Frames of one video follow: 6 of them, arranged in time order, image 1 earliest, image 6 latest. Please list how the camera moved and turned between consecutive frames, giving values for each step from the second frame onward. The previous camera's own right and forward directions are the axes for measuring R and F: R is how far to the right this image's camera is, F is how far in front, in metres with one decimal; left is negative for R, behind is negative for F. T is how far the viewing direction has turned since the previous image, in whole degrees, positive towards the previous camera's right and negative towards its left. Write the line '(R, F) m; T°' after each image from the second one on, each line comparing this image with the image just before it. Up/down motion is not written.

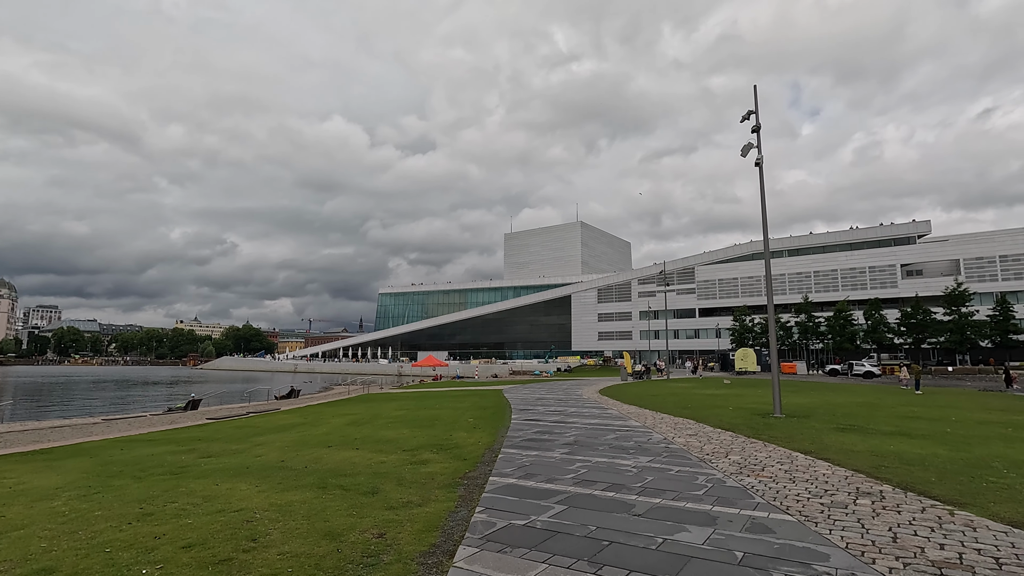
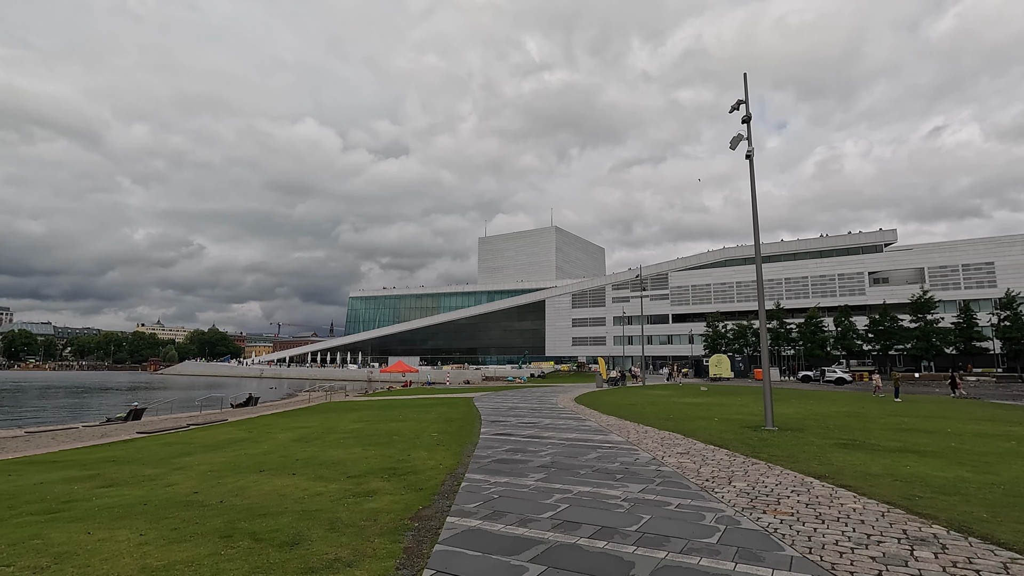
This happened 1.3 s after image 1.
(+0.1, +1.8) m; +3°
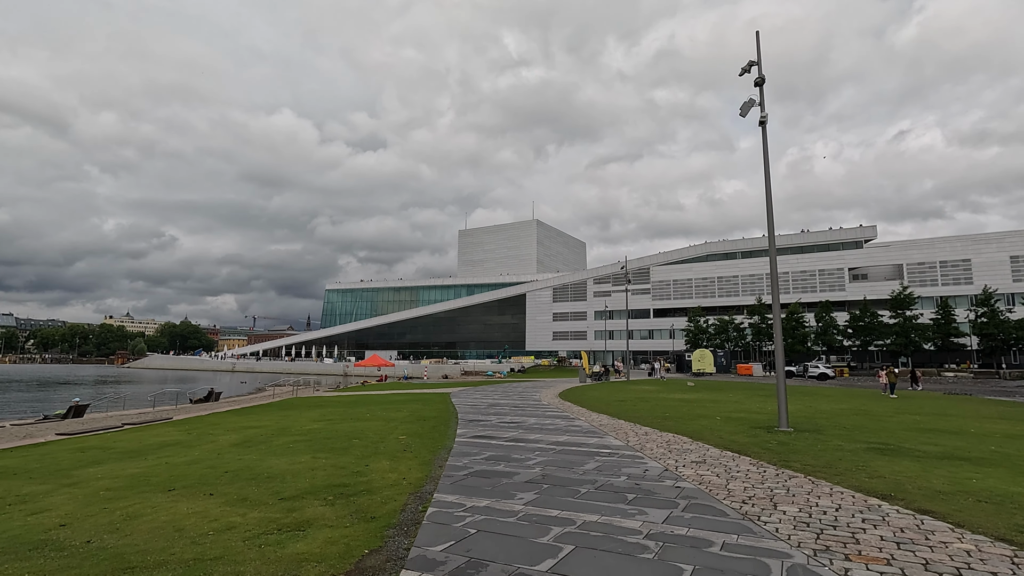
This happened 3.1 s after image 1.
(-0.1, +2.3) m; +2°
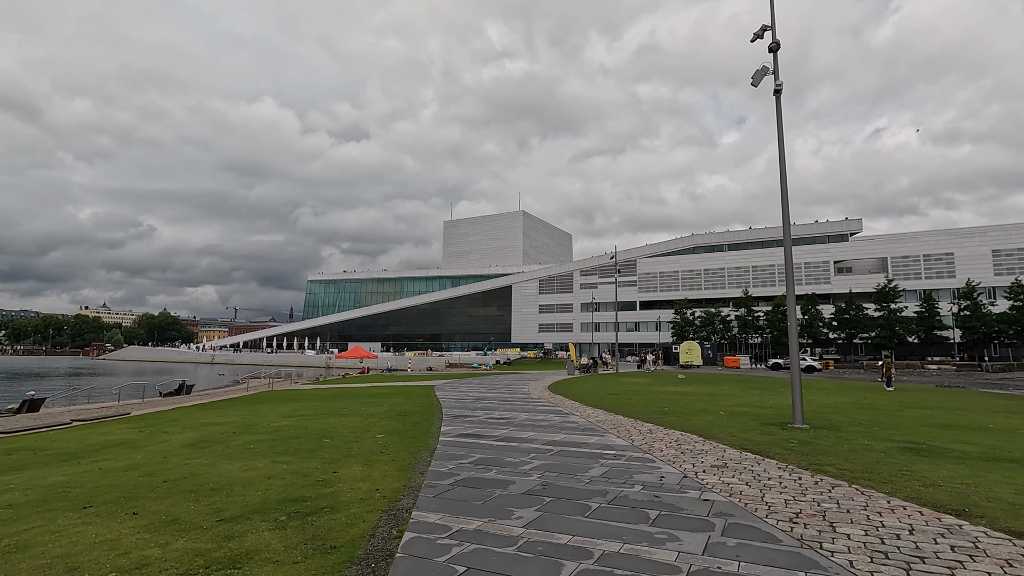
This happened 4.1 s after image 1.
(-0.2, +1.5) m; +2°
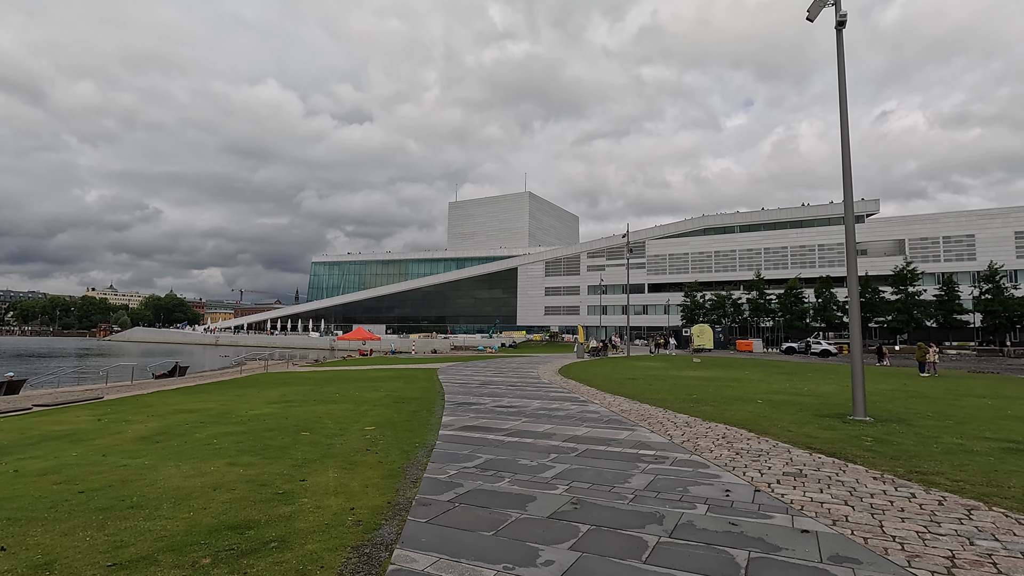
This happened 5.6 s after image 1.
(-0.2, +2.1) m; -1°
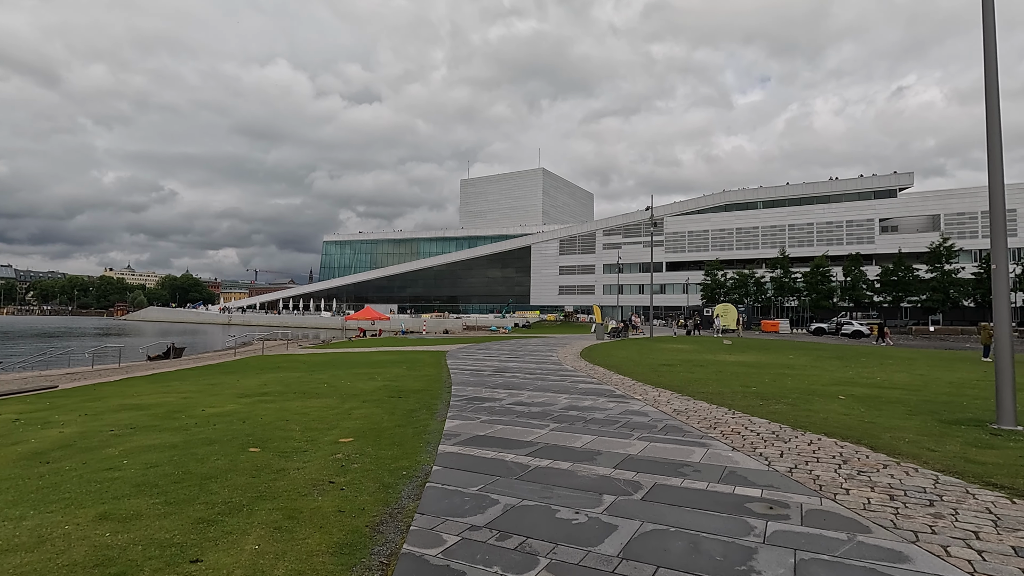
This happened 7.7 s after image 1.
(-0.2, +3.0) m; -1°
